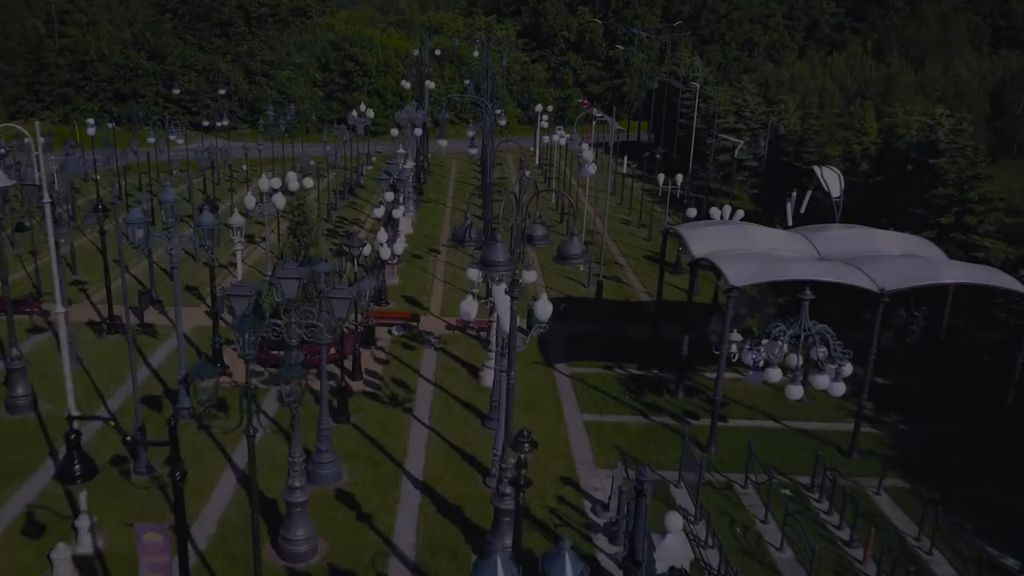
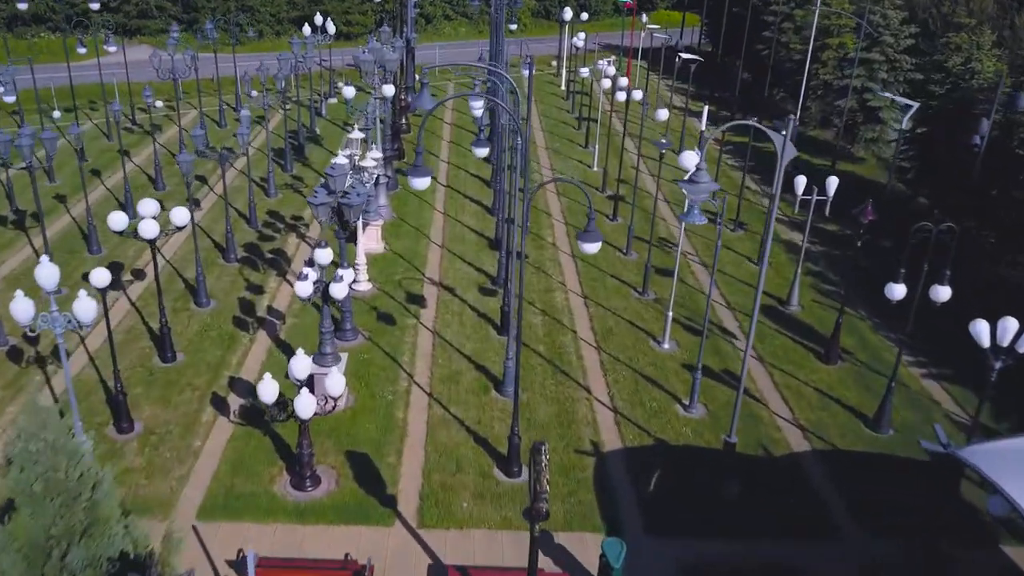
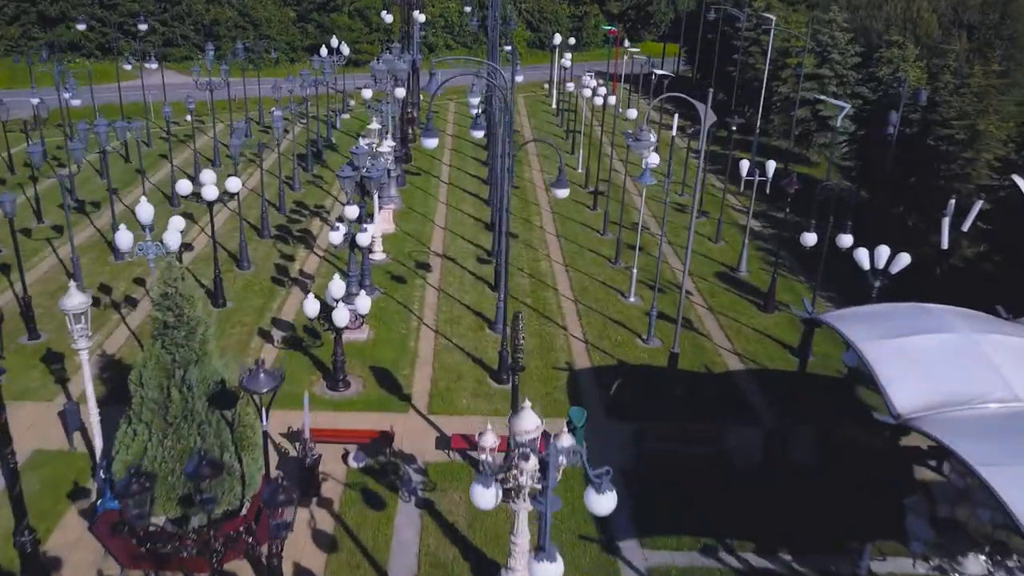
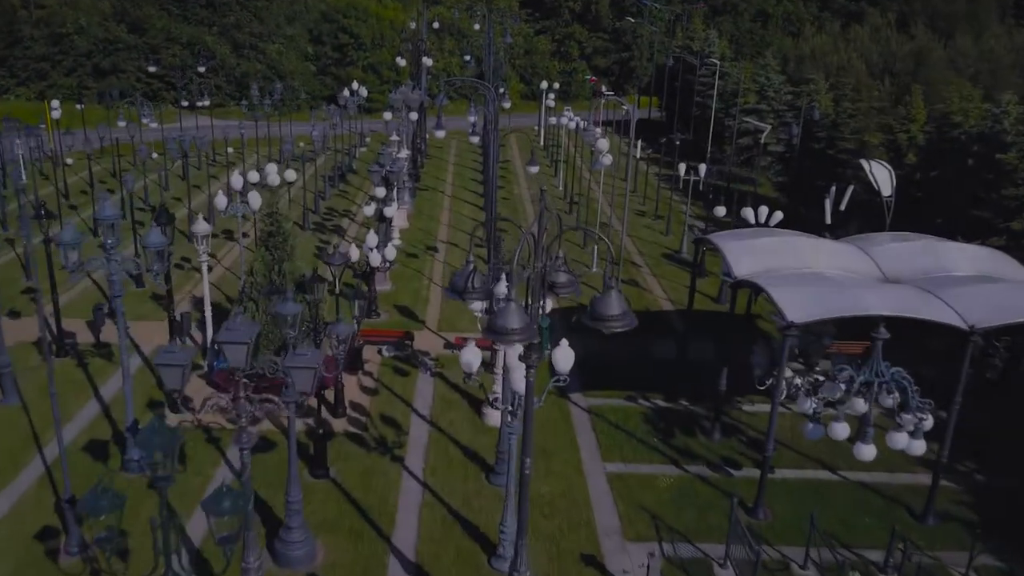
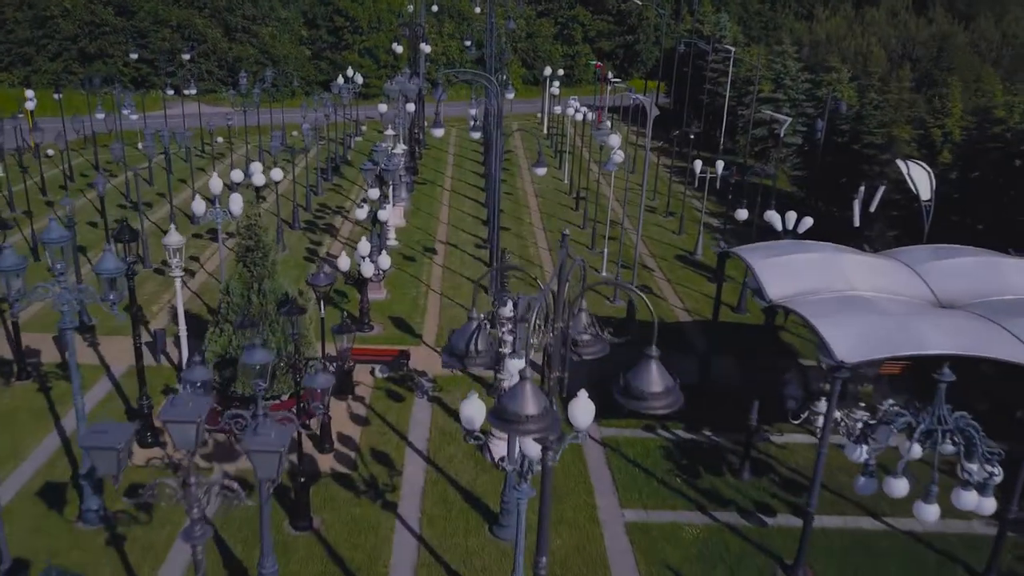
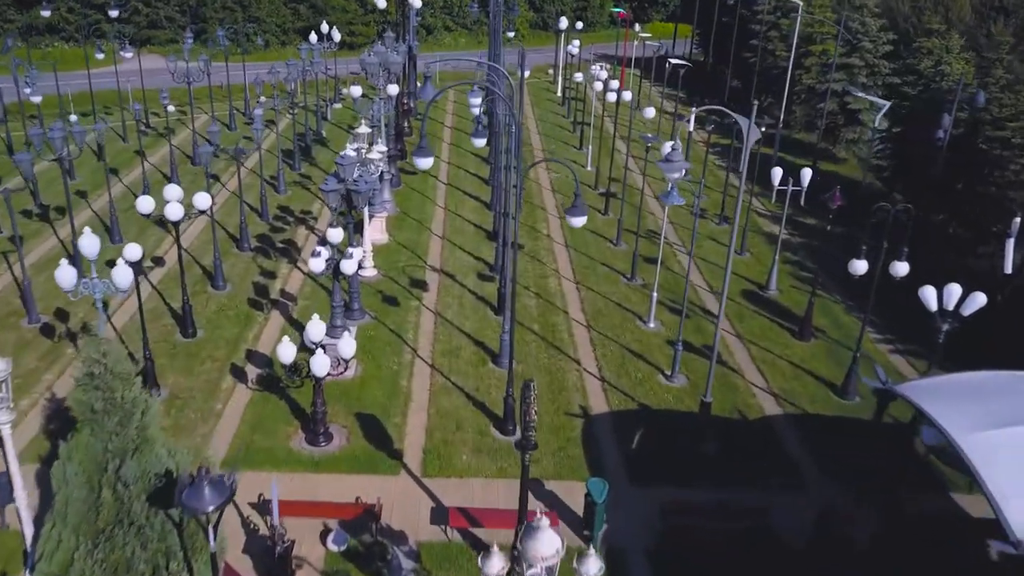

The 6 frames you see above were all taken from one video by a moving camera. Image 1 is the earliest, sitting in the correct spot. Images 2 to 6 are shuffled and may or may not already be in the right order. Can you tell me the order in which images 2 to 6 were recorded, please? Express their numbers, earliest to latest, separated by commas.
4, 5, 3, 6, 2
